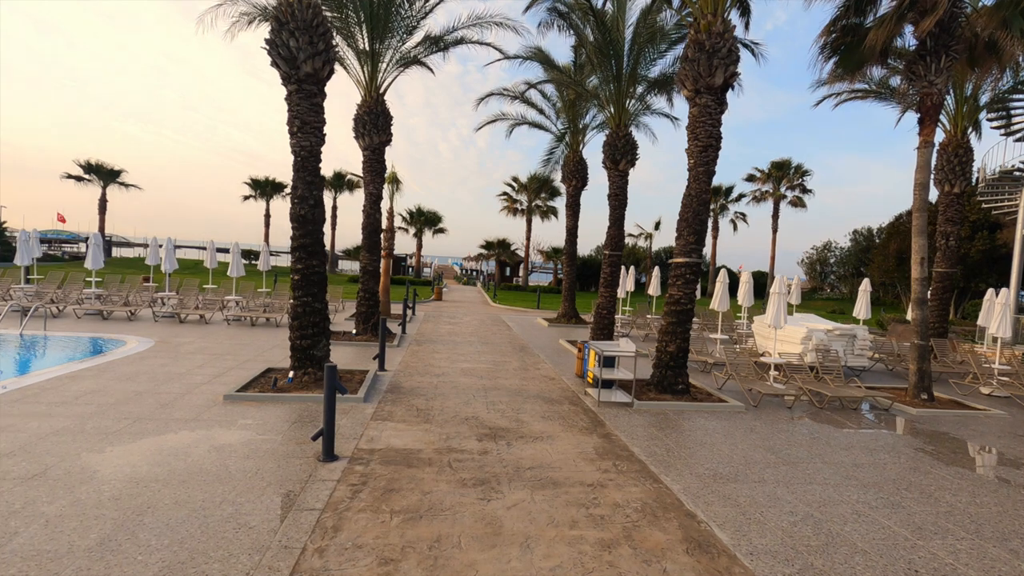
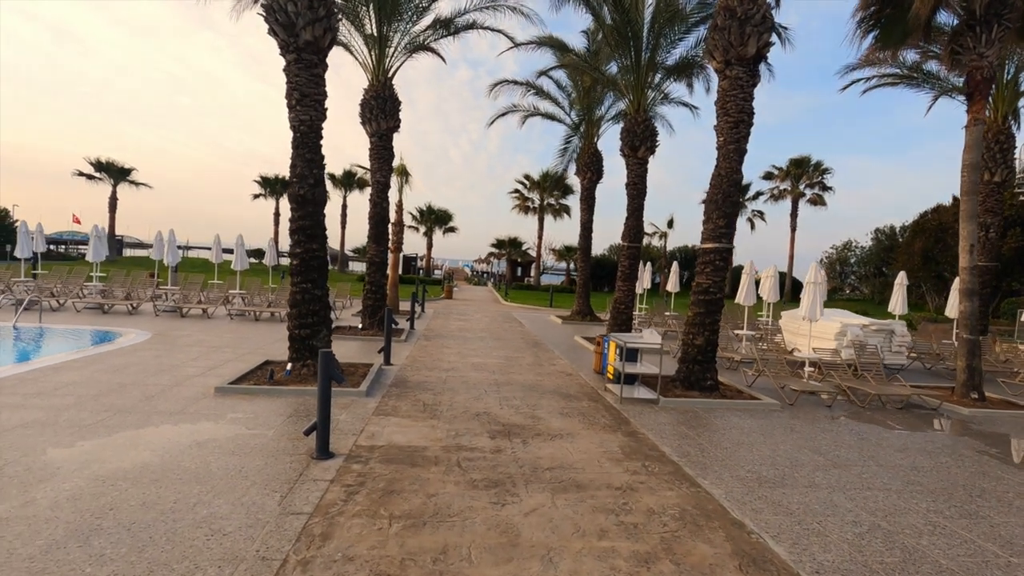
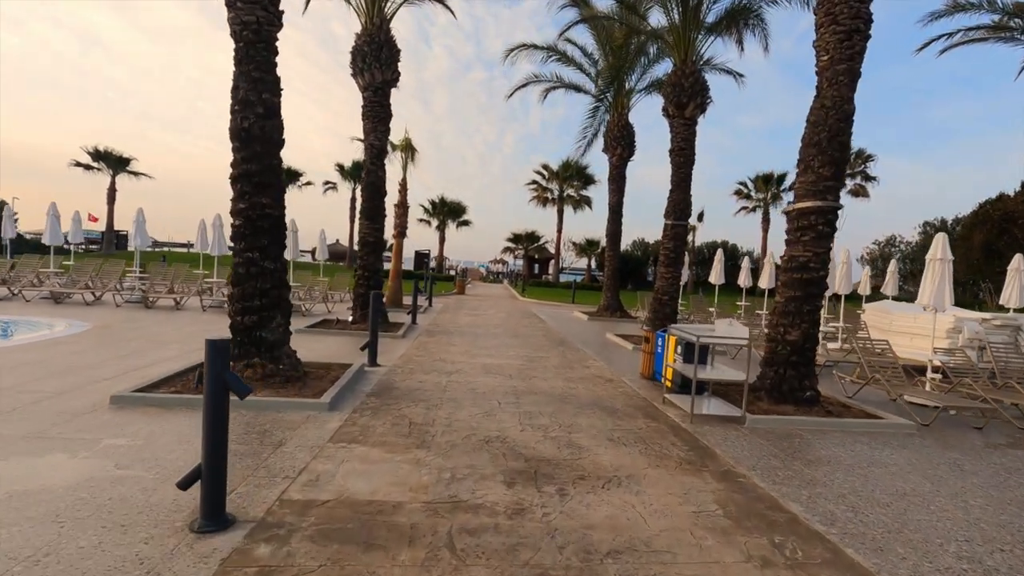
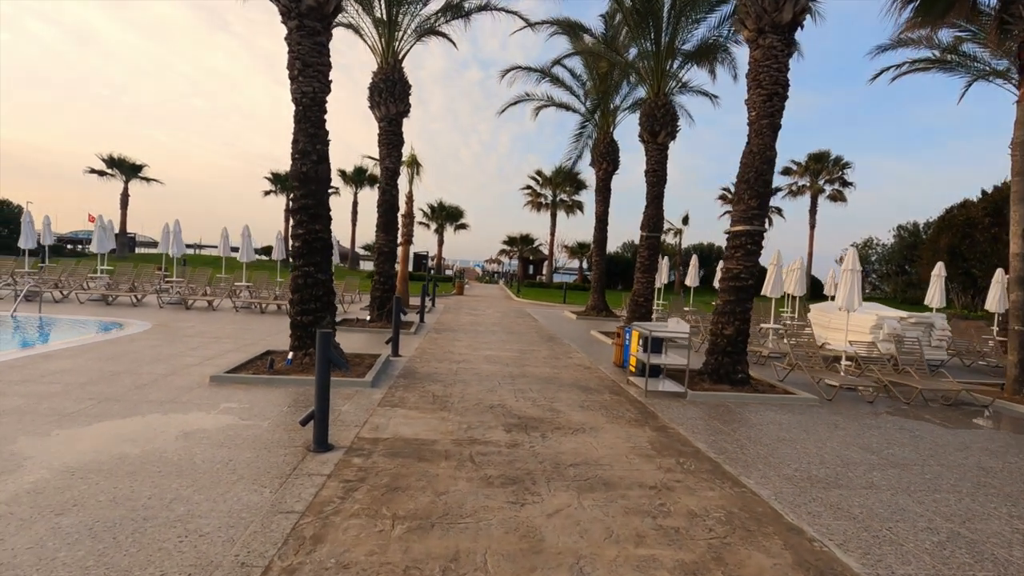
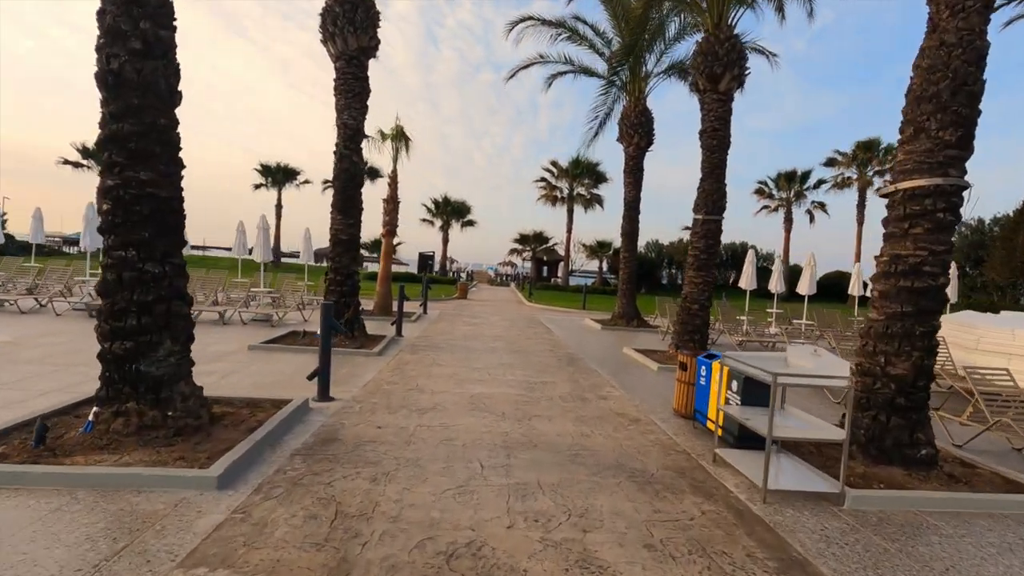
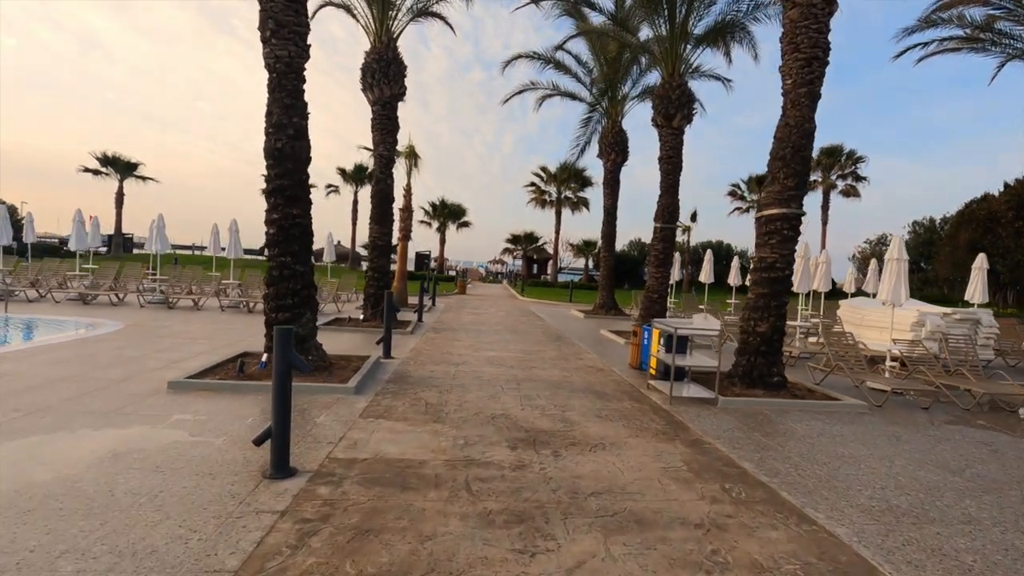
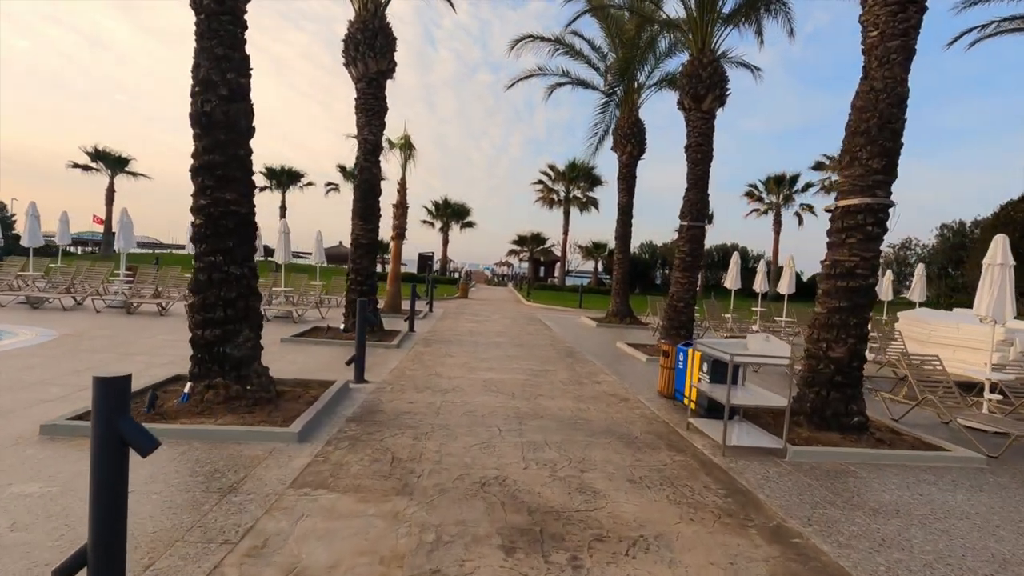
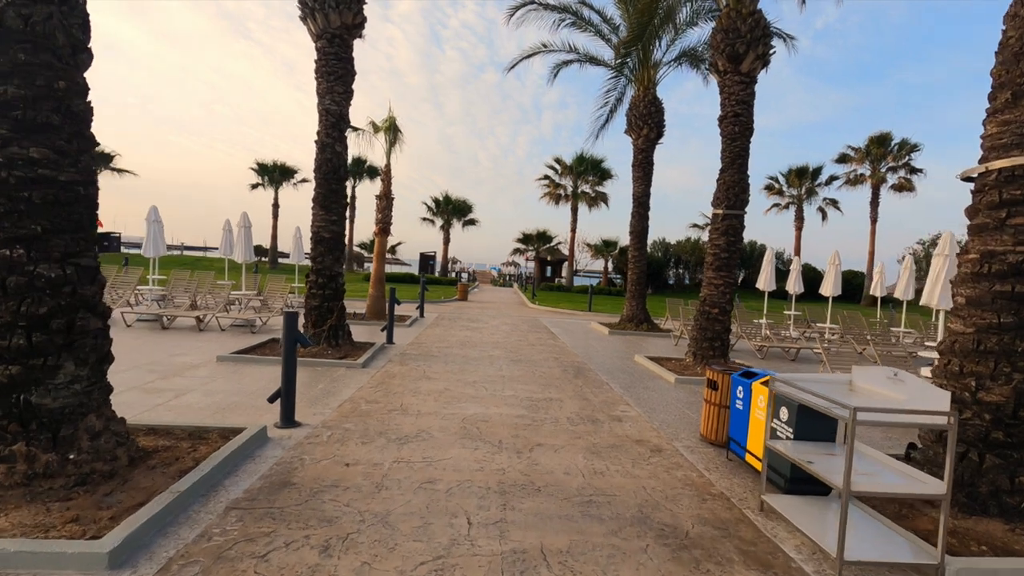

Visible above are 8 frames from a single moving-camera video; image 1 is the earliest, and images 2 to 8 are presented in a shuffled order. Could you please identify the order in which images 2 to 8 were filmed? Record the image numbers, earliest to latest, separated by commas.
2, 4, 6, 3, 7, 5, 8
